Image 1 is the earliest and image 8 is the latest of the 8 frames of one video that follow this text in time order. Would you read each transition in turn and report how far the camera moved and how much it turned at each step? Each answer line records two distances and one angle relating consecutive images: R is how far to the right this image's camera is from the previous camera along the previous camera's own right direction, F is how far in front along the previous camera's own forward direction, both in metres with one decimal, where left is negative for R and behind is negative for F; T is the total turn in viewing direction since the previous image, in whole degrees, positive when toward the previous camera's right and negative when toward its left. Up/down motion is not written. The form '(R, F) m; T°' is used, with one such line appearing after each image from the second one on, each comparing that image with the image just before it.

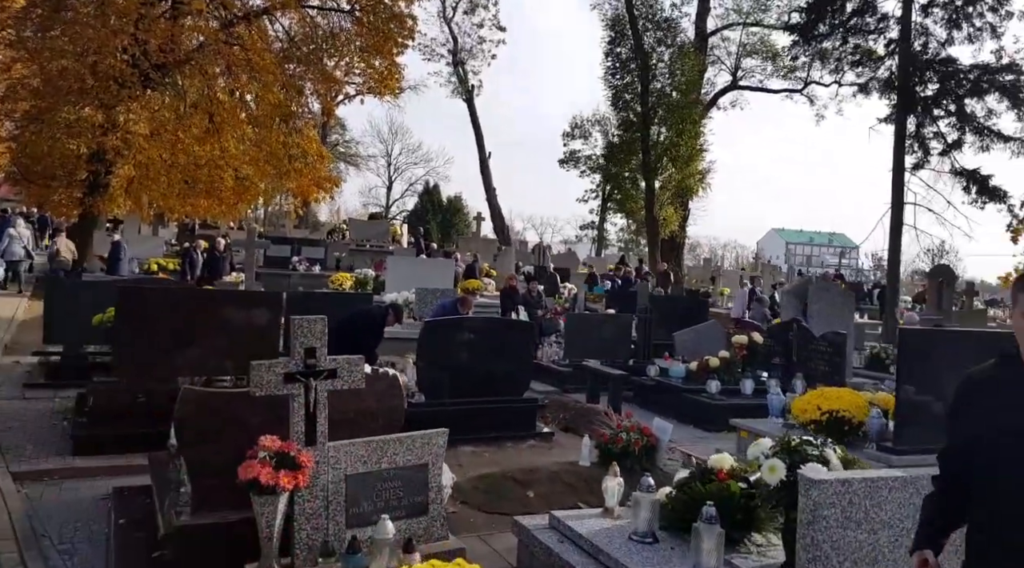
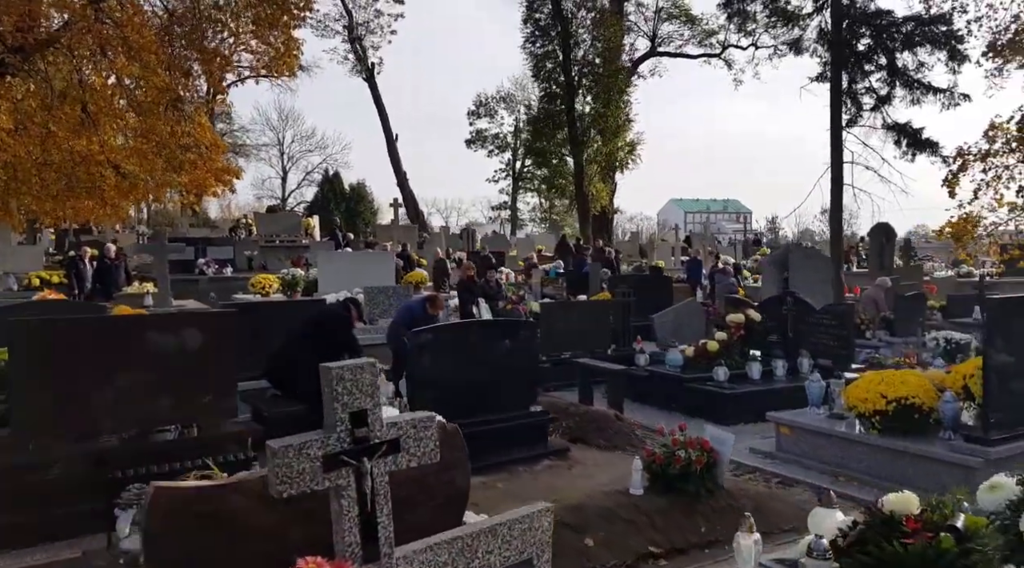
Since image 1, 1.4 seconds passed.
(-0.8, +1.4) m; +7°
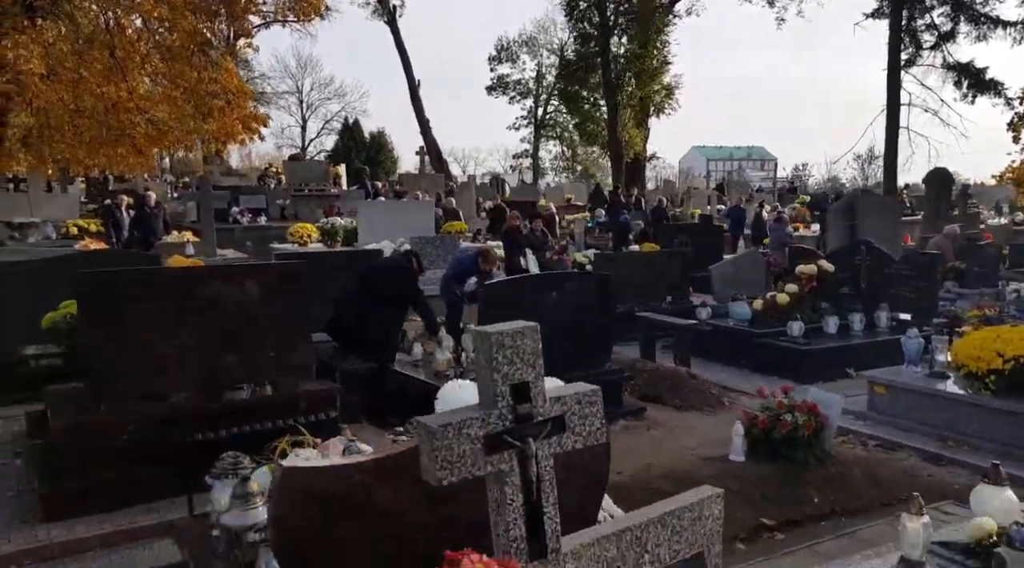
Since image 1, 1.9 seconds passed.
(-0.5, +0.4) m; -1°
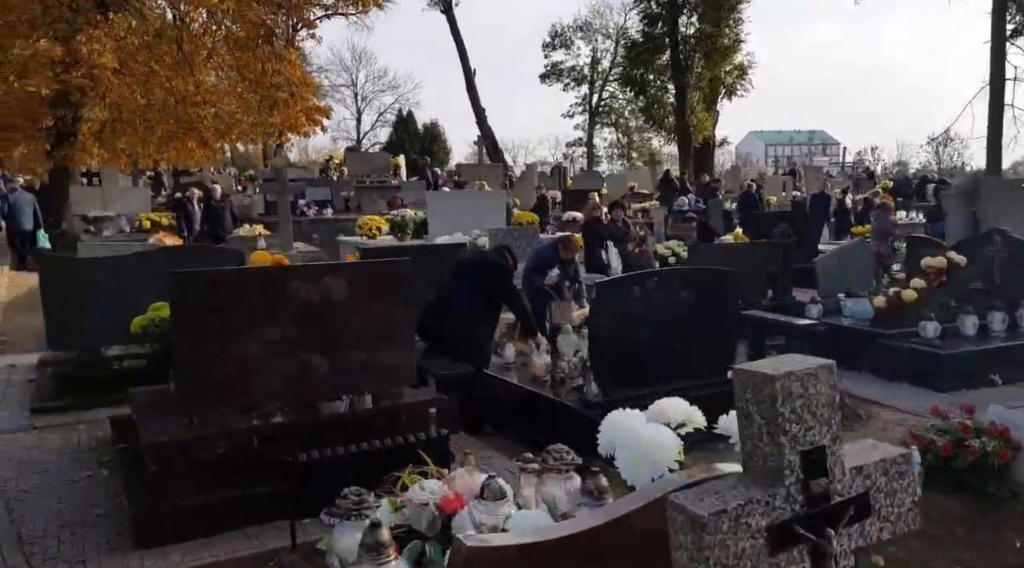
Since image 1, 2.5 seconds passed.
(-0.5, +0.6) m; -4°
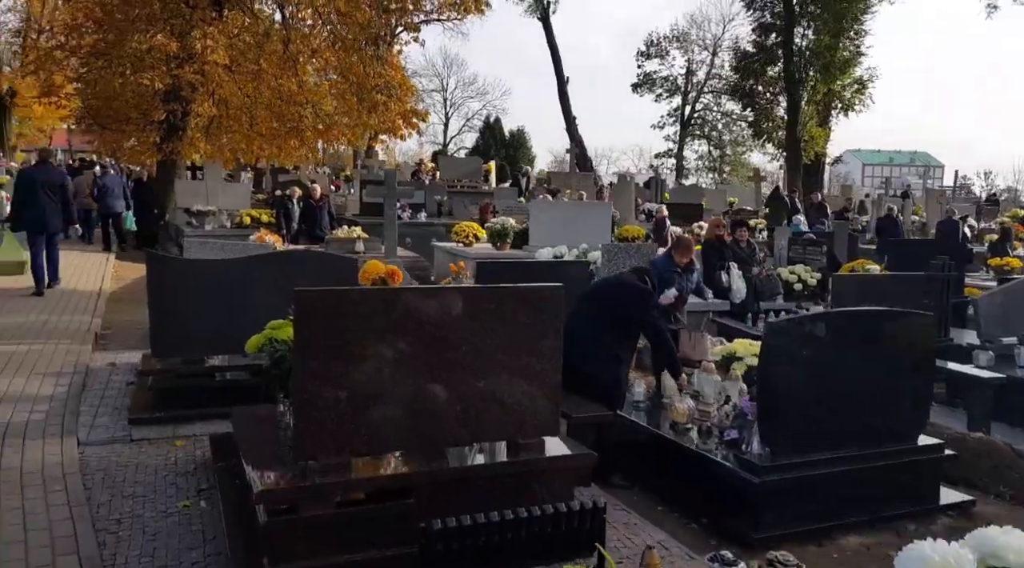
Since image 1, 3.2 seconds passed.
(-0.5, +0.7) m; -5°
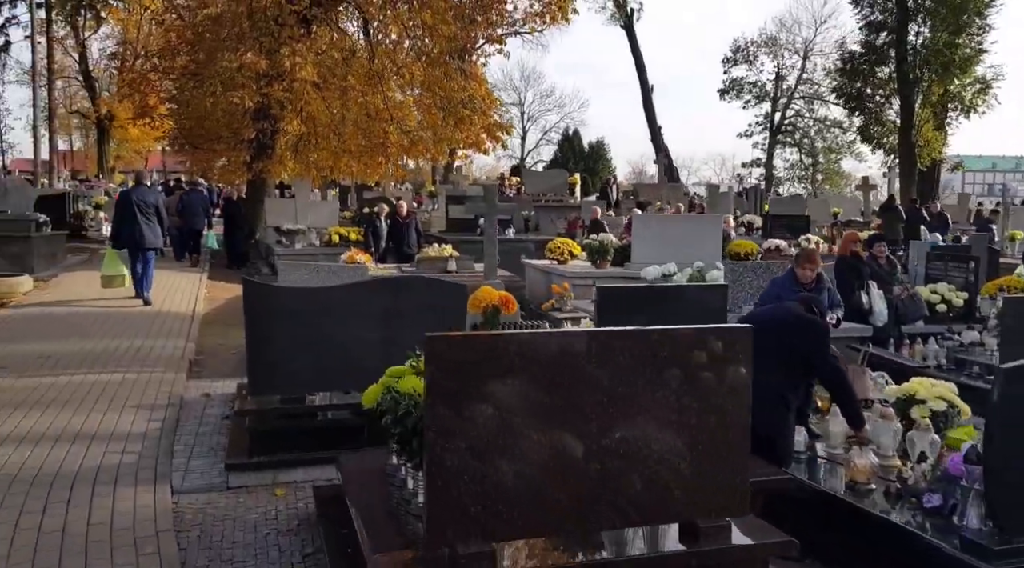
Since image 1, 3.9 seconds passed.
(-0.4, +0.8) m; -5°
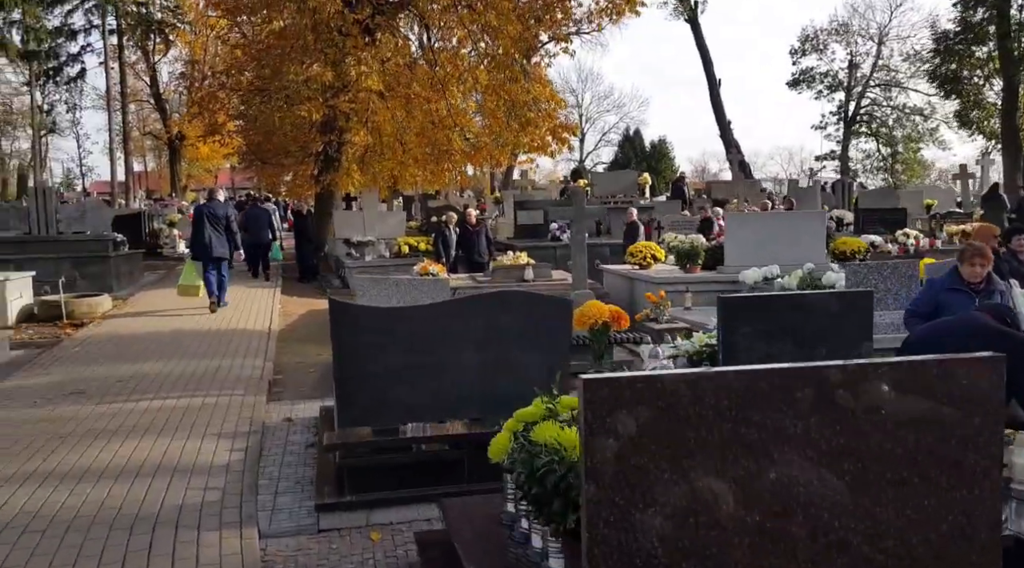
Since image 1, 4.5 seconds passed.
(-0.4, +0.7) m; -4°
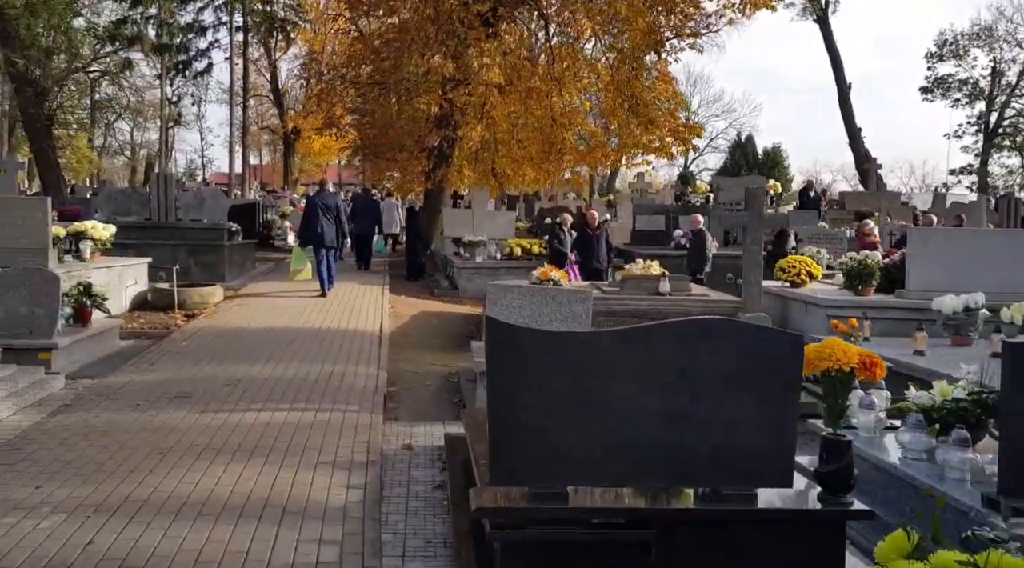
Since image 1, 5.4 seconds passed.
(-0.7, +1.4) m; -7°
